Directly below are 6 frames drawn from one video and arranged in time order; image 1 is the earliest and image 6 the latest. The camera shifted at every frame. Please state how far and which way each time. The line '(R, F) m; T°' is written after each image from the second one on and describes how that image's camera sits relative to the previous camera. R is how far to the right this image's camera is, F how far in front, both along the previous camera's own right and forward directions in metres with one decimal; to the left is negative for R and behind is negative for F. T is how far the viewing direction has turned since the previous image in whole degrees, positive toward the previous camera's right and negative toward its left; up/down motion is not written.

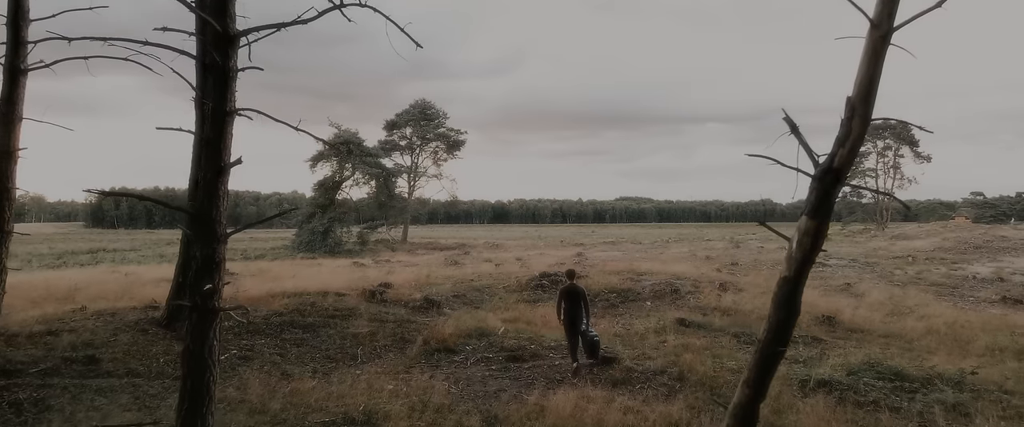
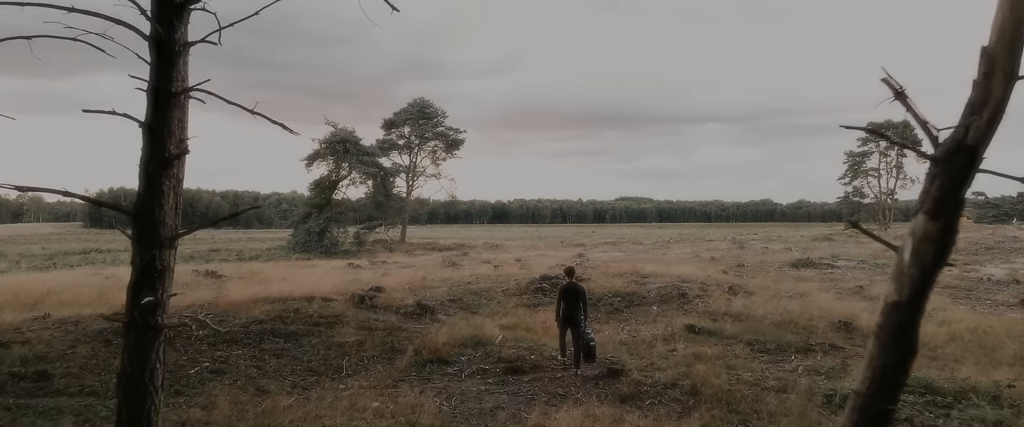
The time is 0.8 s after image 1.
(0.0, +0.7) m; 0°
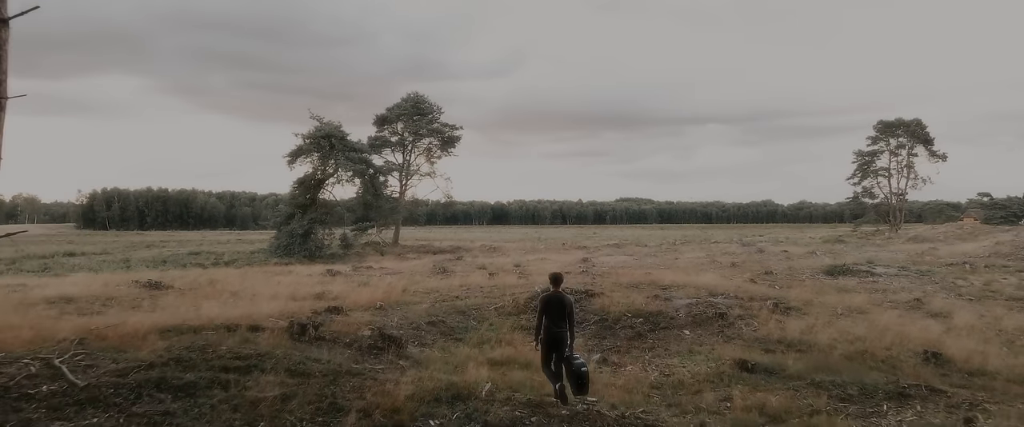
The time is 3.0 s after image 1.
(+0.1, +2.7) m; 0°
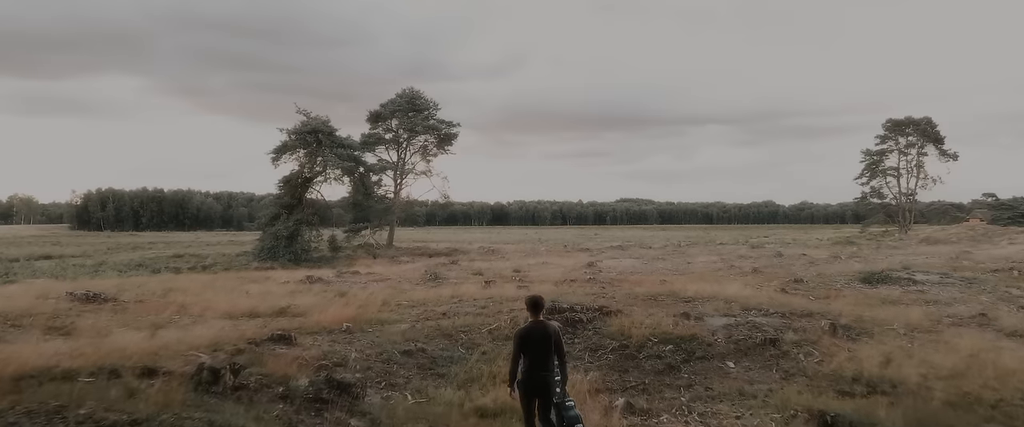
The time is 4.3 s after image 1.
(0.0, +2.2) m; 0°
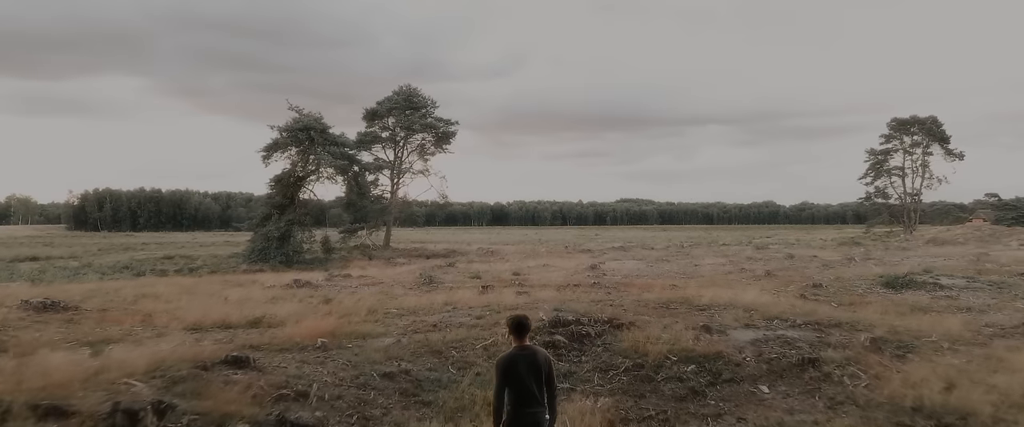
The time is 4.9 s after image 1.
(0.0, +1.1) m; 0°
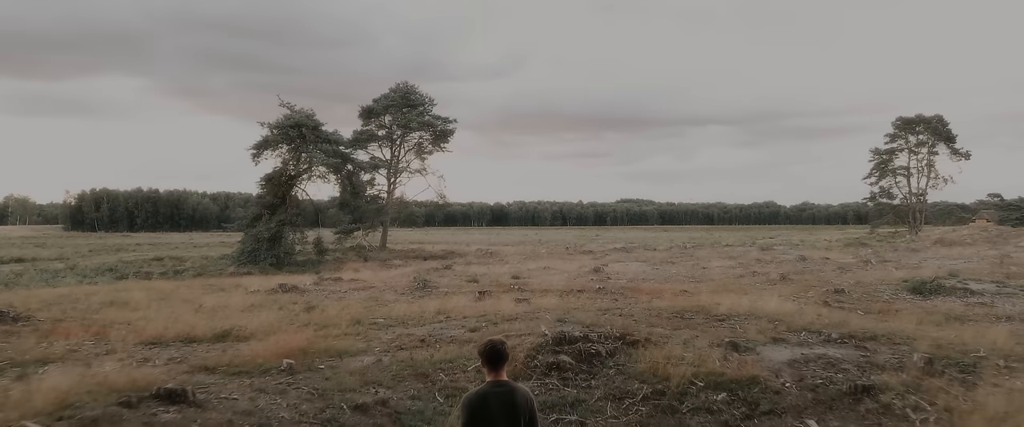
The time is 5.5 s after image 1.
(0.0, +1.2) m; 0°
